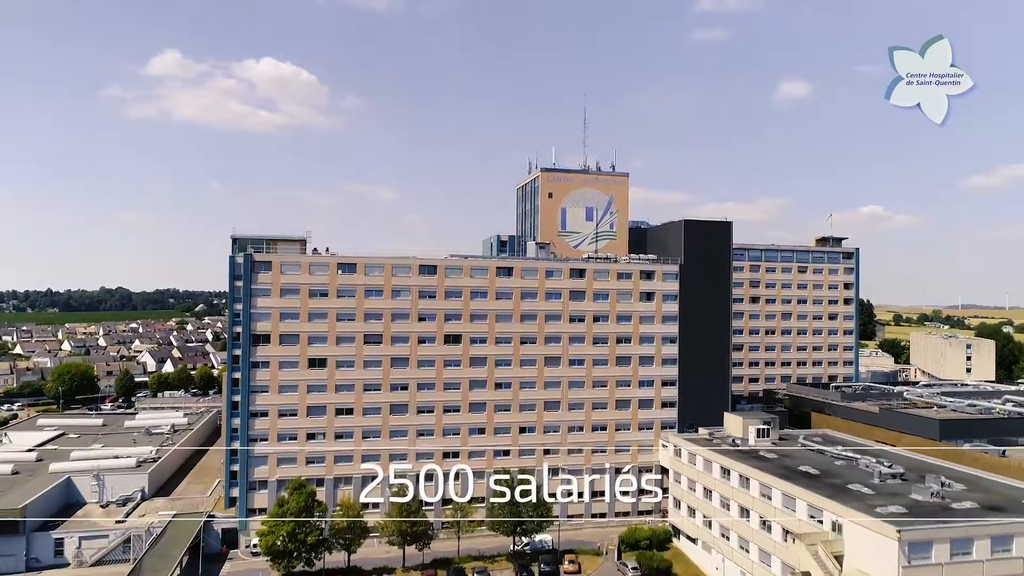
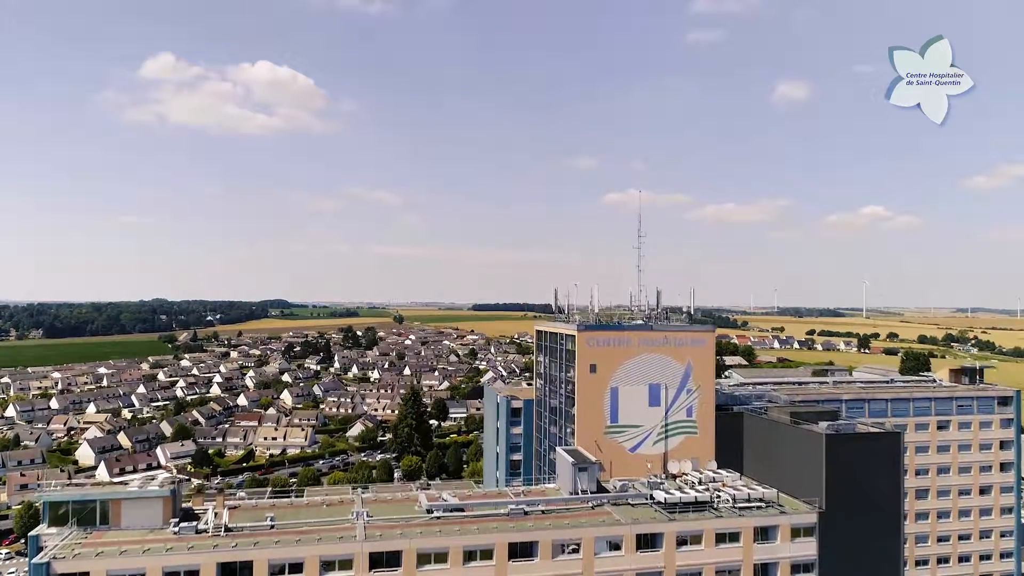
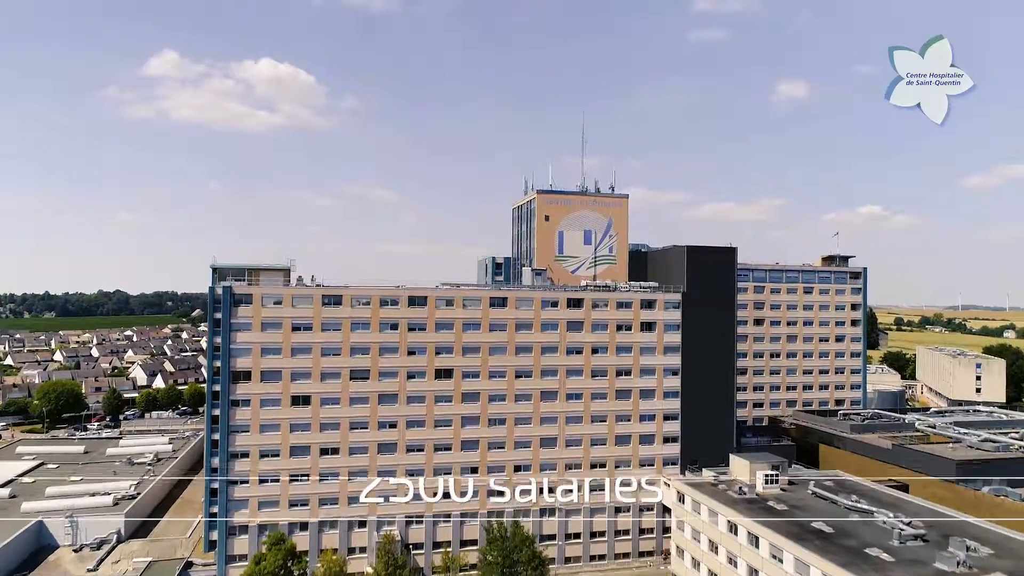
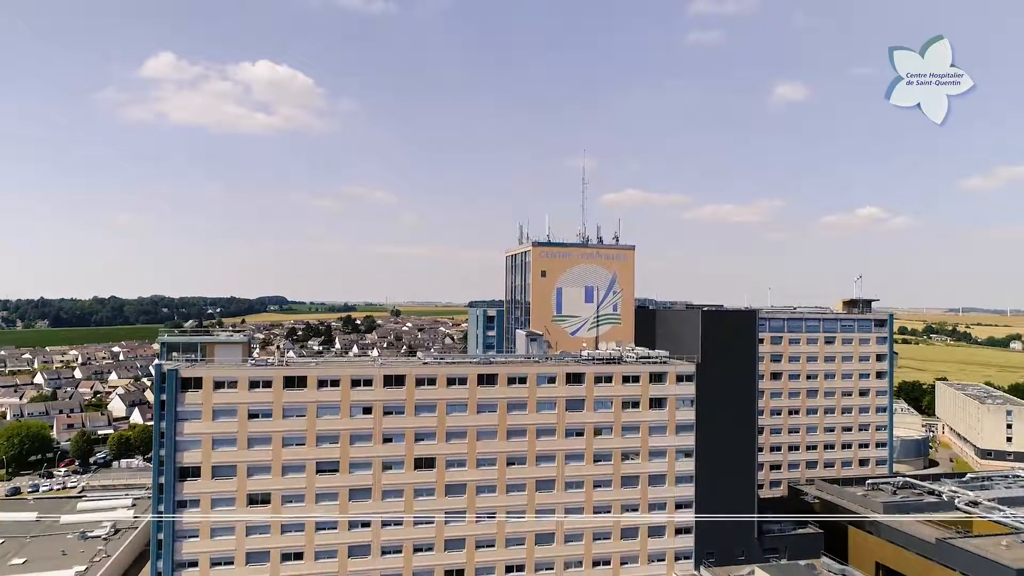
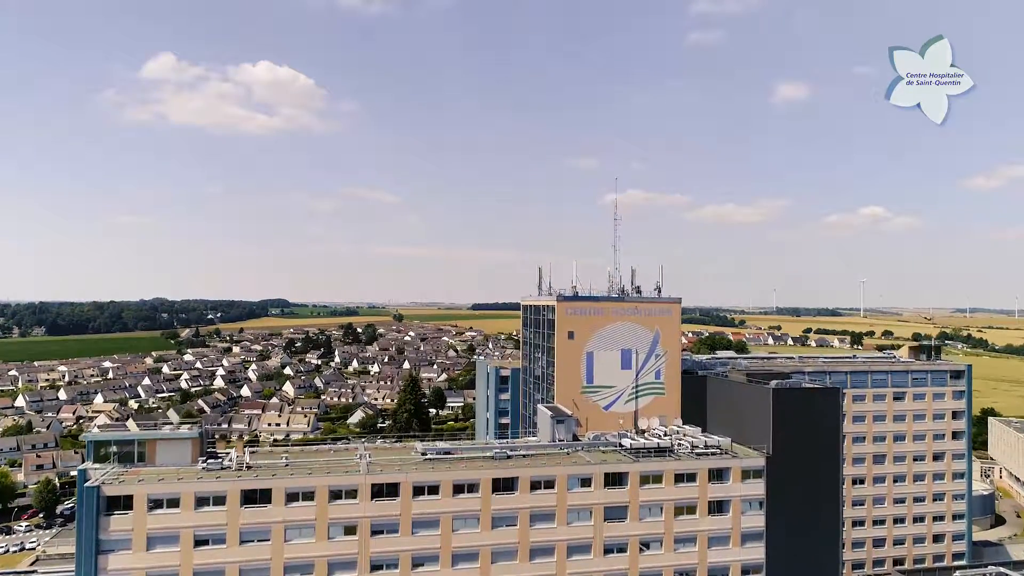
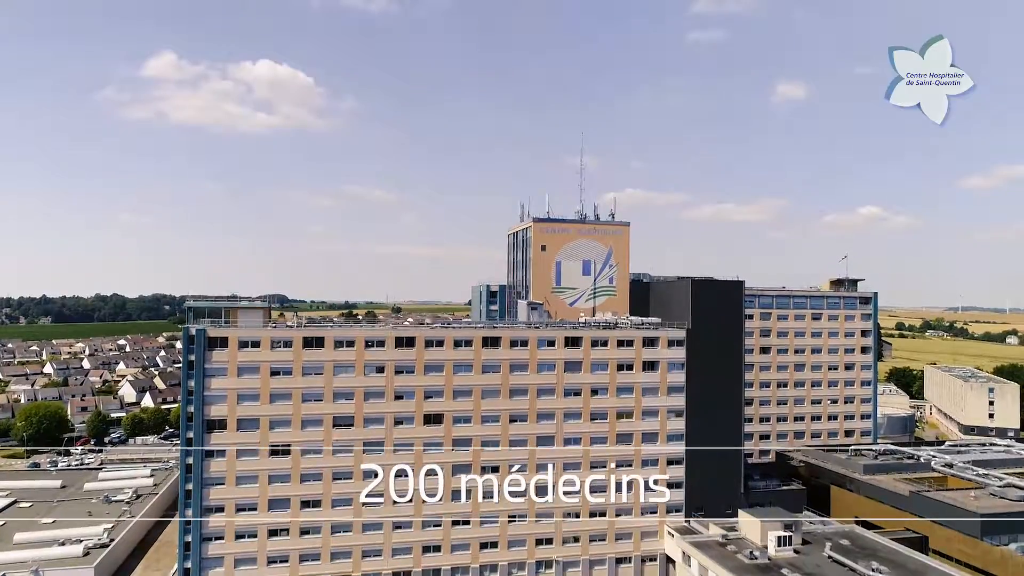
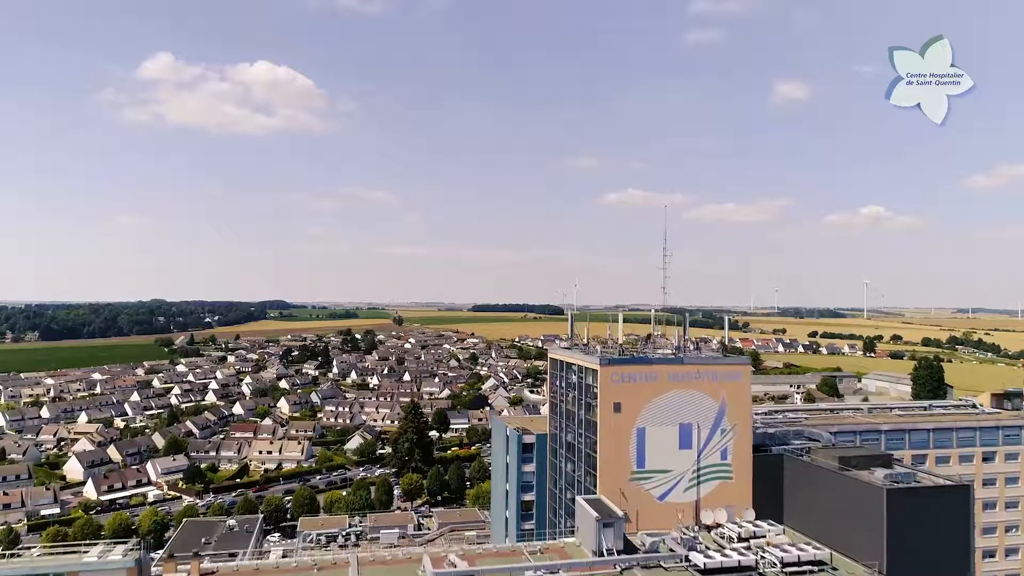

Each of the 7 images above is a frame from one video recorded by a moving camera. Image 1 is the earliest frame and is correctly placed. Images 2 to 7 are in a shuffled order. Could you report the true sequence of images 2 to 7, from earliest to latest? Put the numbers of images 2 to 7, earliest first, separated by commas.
3, 6, 4, 5, 2, 7
